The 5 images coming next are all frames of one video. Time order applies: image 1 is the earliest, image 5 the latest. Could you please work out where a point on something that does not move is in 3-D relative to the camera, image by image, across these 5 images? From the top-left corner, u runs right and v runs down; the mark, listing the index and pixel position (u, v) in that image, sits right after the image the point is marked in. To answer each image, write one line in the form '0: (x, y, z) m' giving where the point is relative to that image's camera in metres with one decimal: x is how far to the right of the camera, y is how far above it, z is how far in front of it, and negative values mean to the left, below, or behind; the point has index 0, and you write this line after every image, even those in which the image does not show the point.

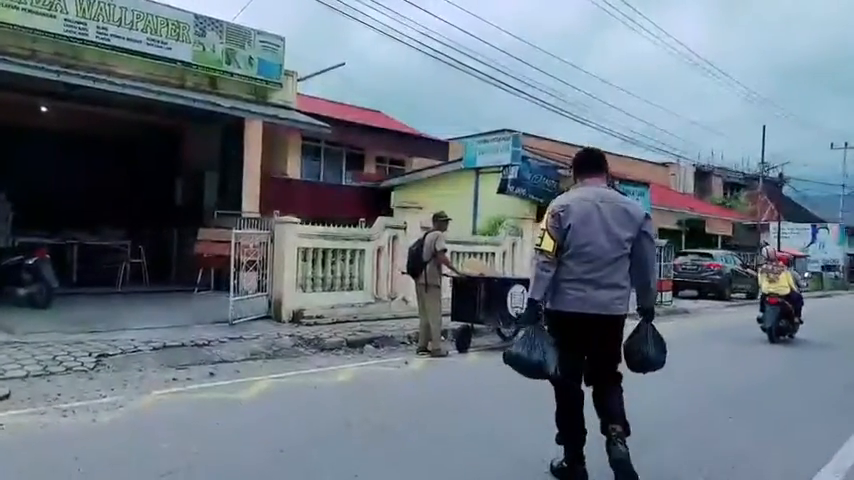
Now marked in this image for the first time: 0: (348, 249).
0: (-1.6, -0.2, +12.4) m
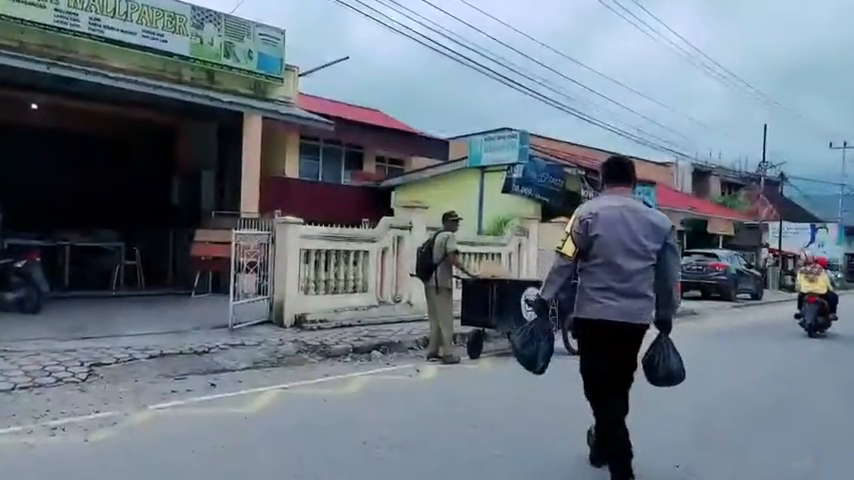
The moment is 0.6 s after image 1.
0: (-1.5, -0.2, +12.0) m
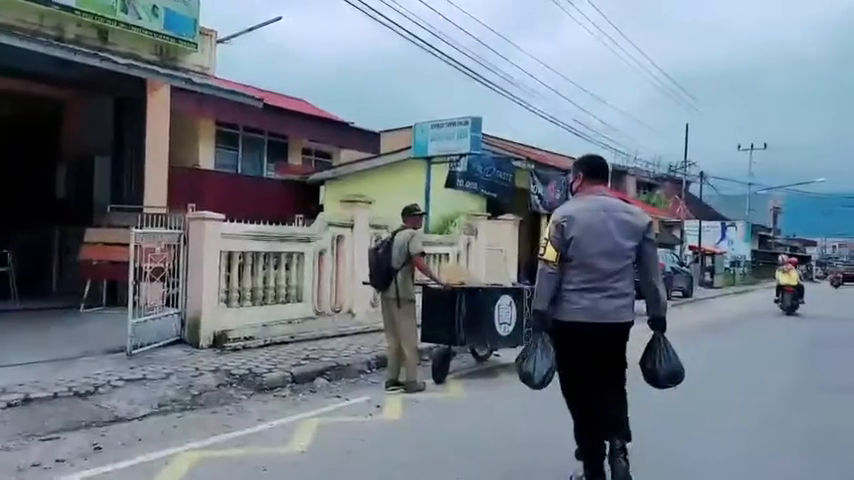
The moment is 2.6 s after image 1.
0: (-2.4, -0.2, +10.0) m
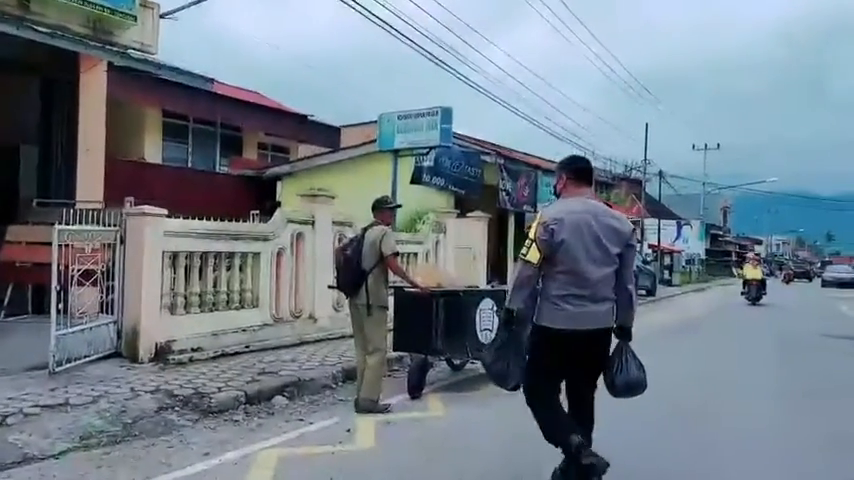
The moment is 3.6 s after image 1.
0: (-2.9, -0.2, +9.0) m
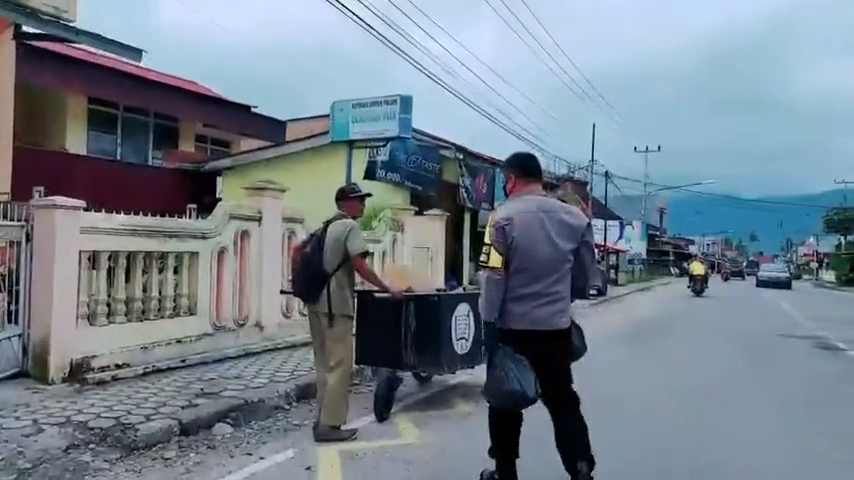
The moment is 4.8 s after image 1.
0: (-3.3, -0.2, +7.8) m
